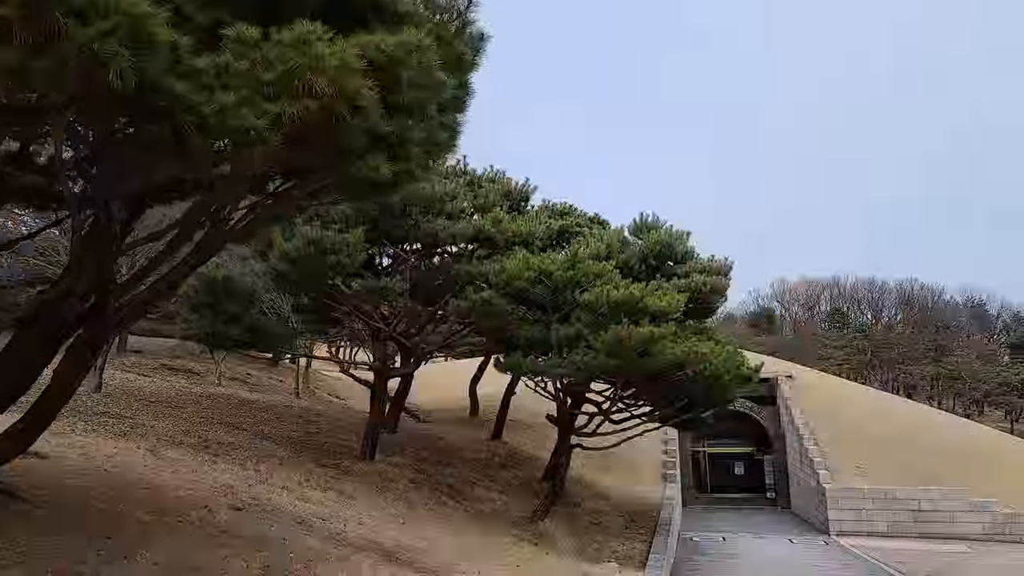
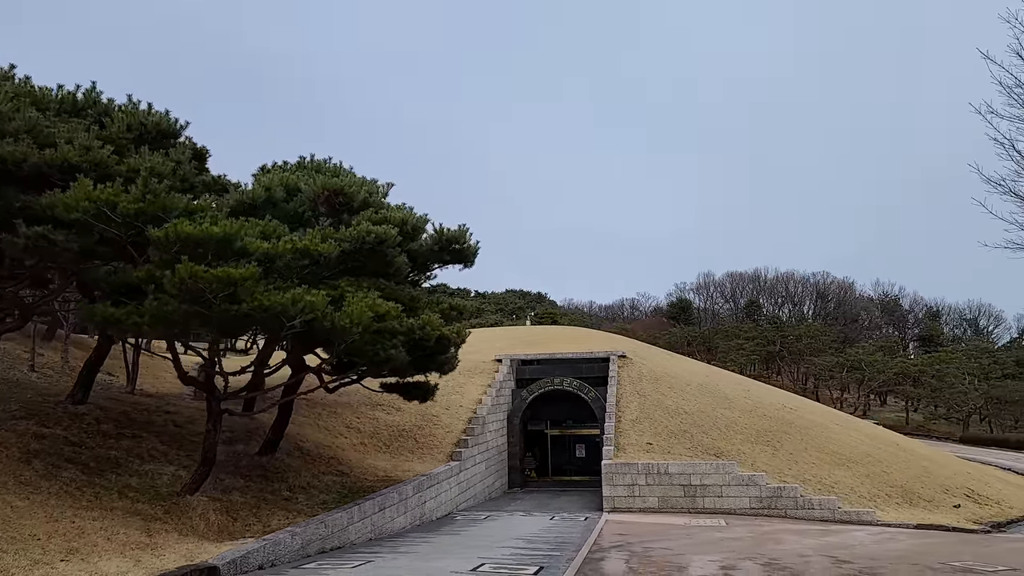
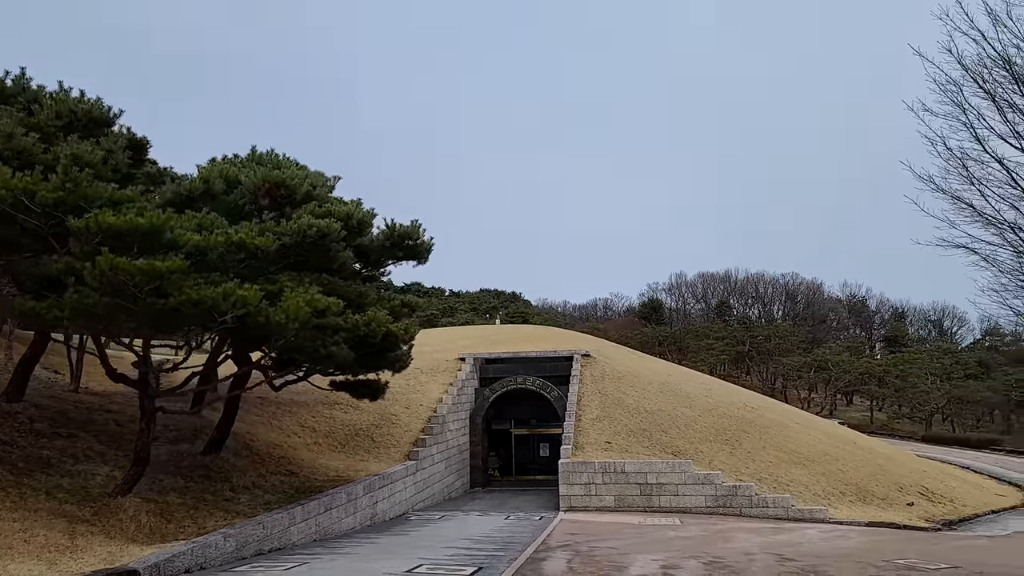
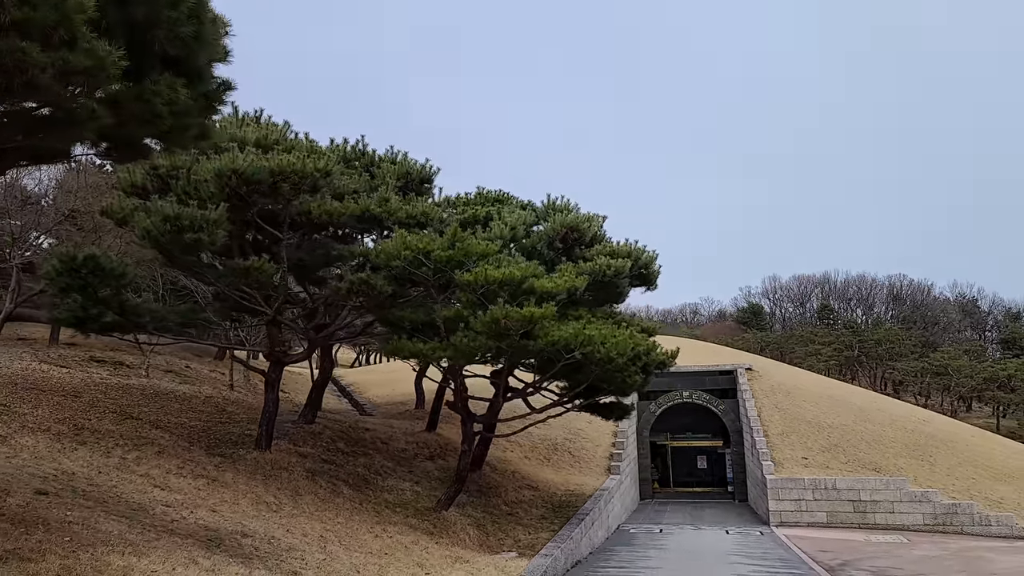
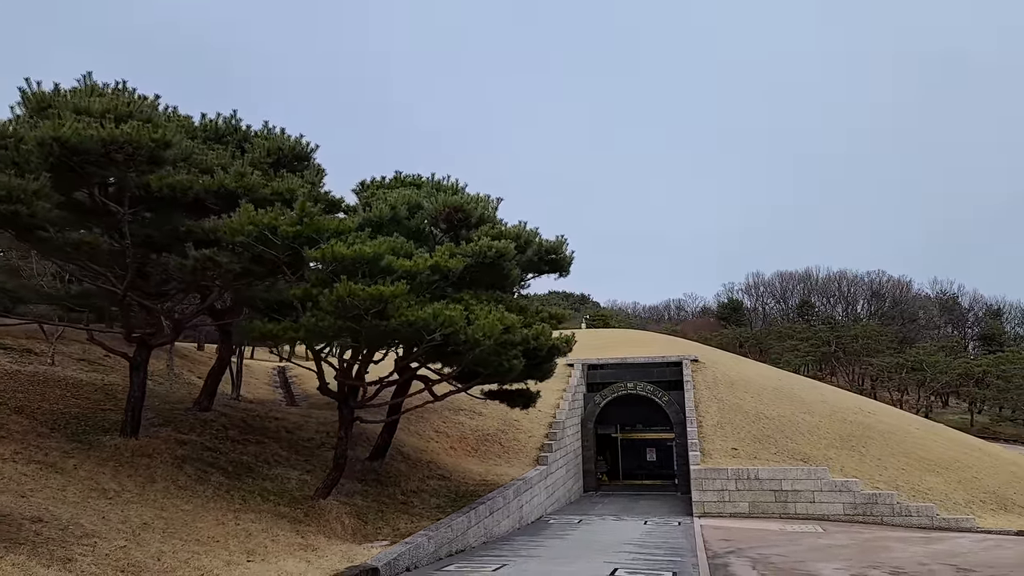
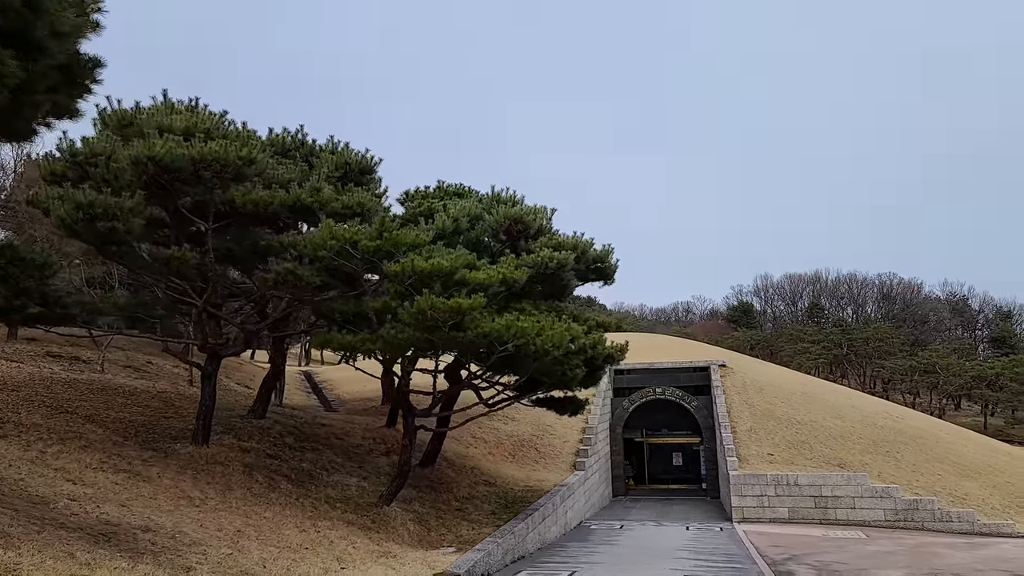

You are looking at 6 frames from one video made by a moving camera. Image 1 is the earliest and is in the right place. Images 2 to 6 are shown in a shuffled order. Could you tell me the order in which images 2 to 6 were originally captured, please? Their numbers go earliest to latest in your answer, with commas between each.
4, 6, 5, 2, 3
